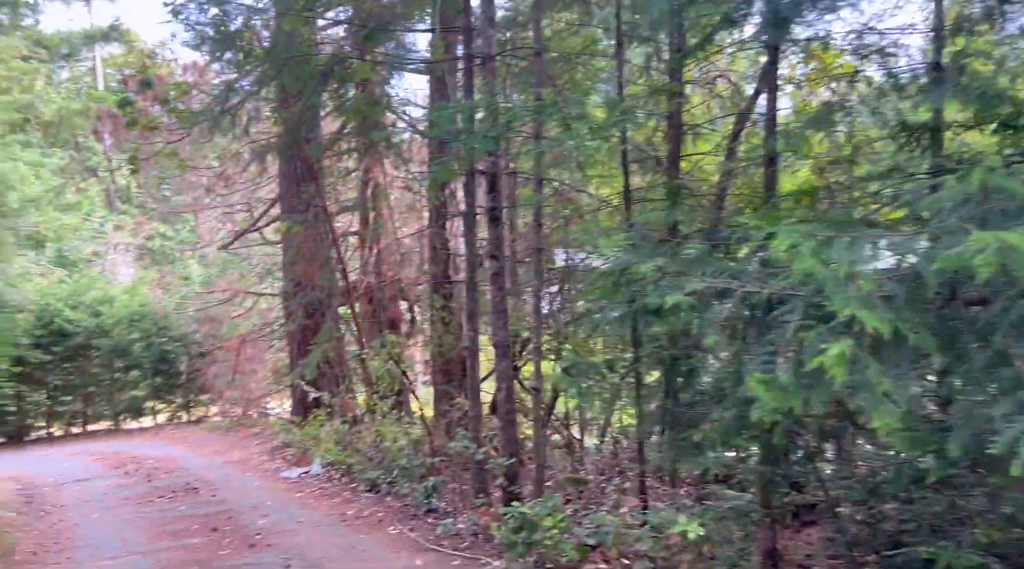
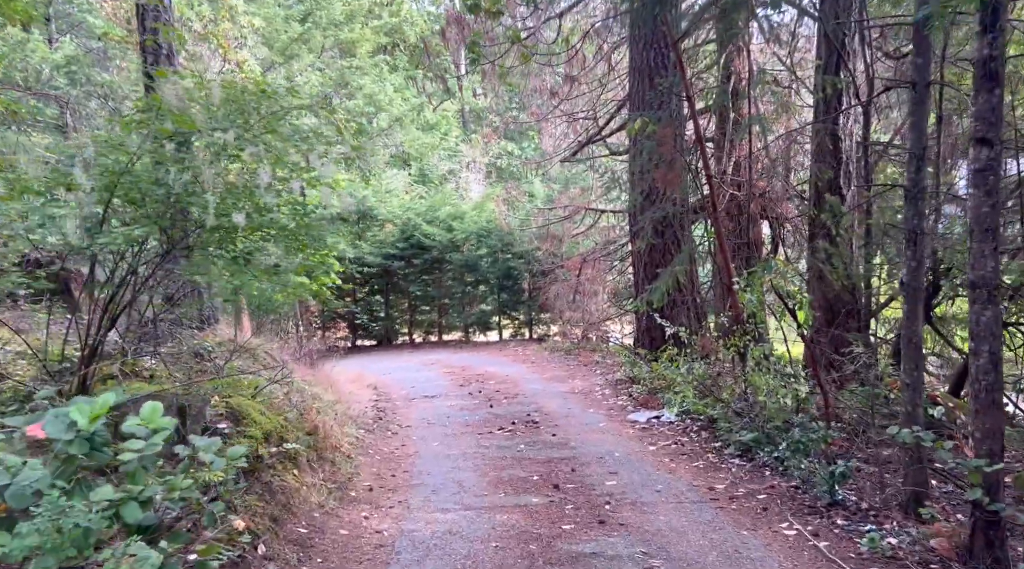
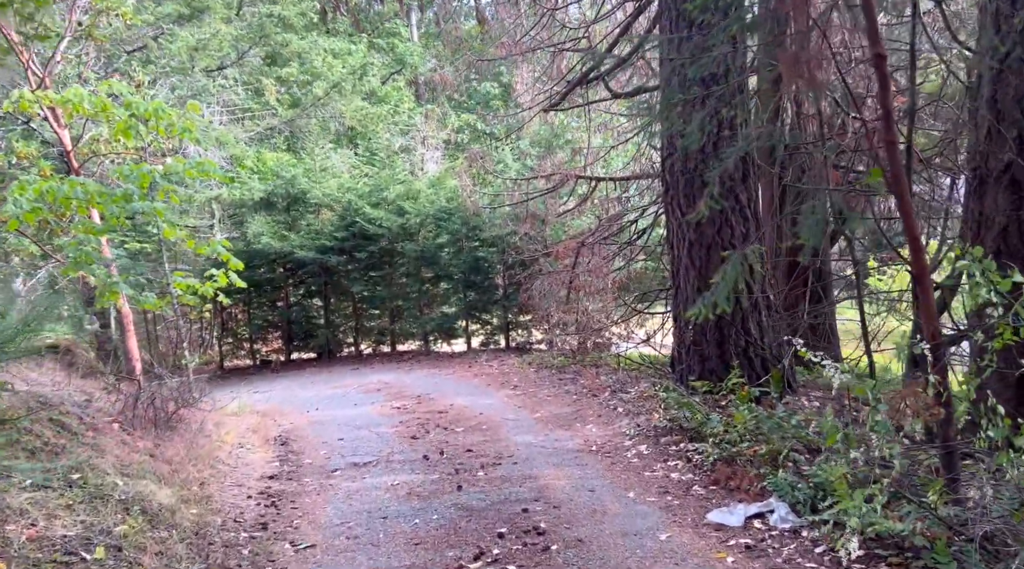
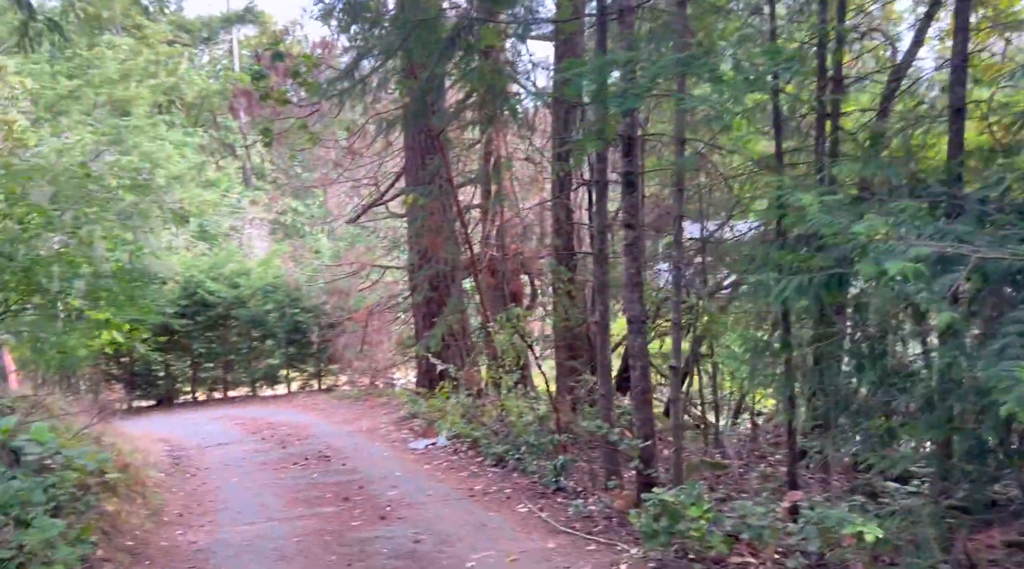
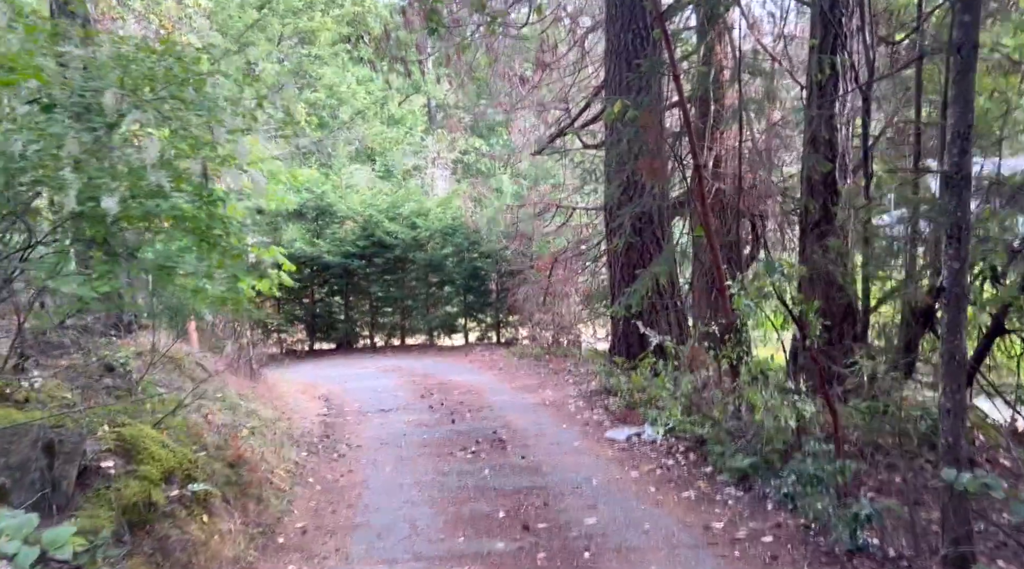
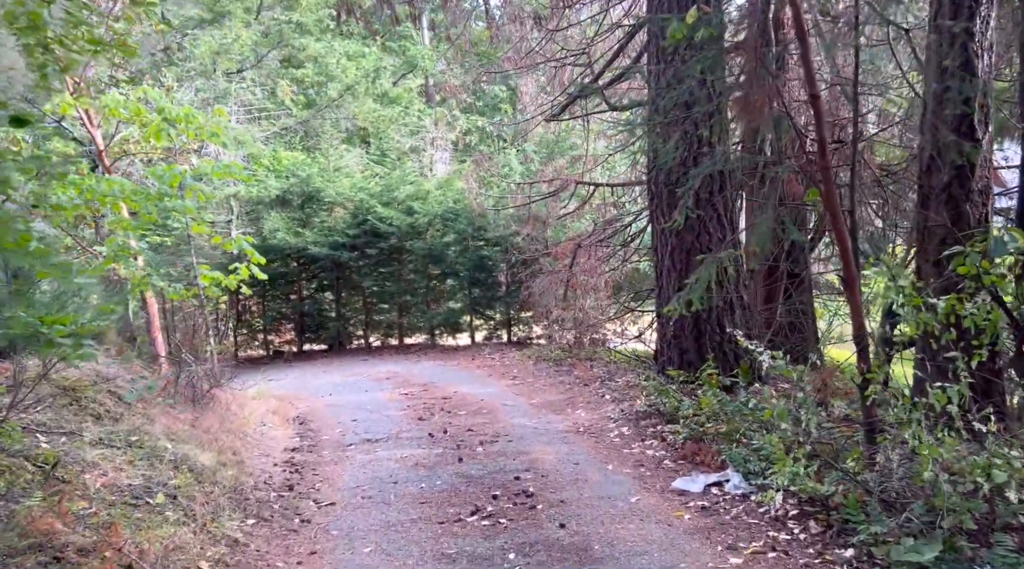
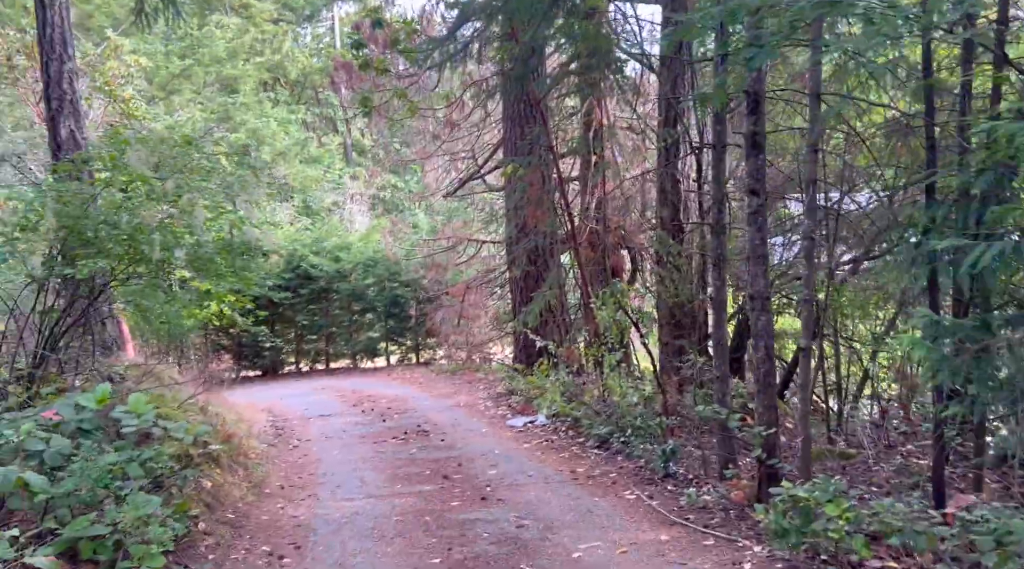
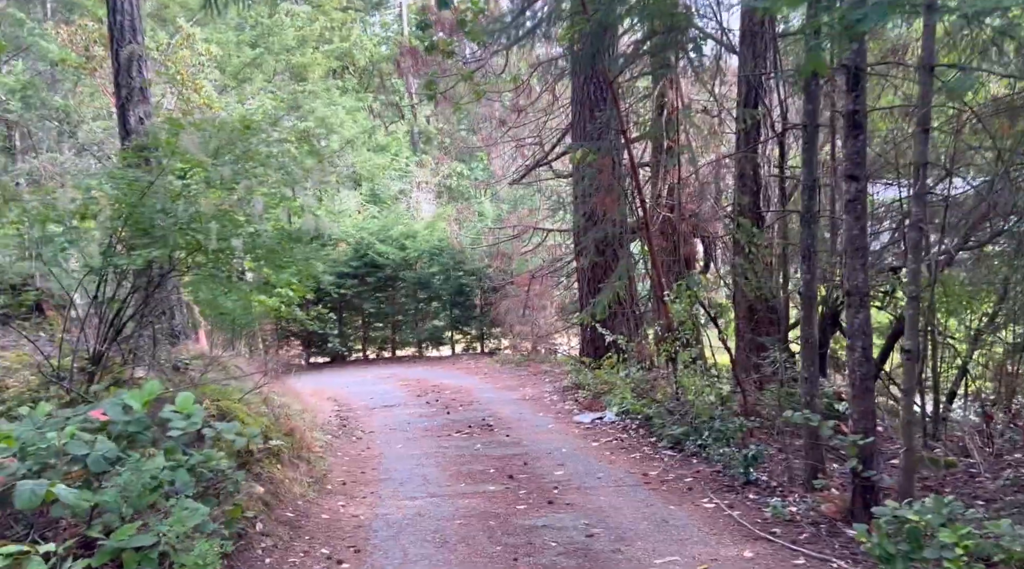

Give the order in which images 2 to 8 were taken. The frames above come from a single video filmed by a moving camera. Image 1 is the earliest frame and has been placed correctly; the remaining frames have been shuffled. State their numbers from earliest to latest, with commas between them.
4, 7, 8, 2, 5, 6, 3
